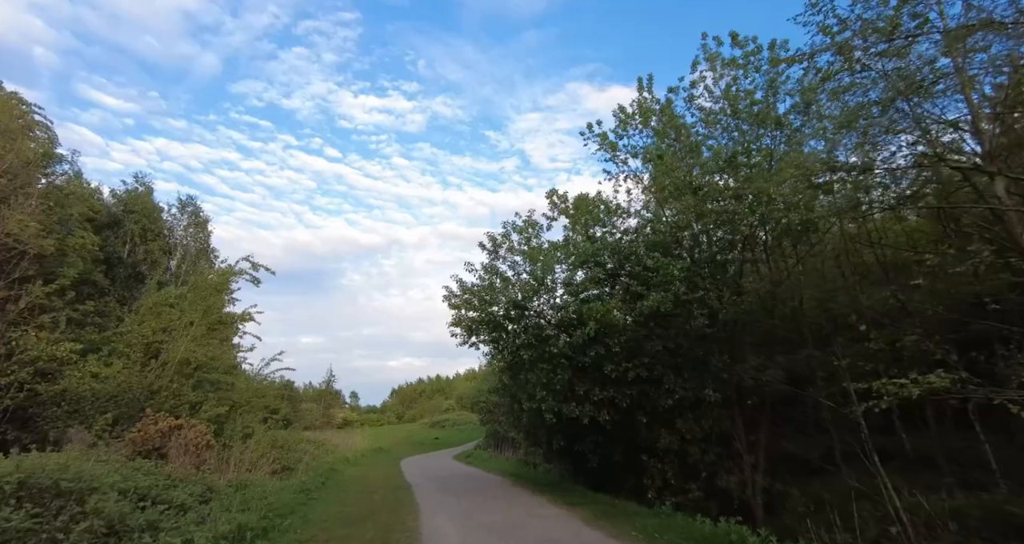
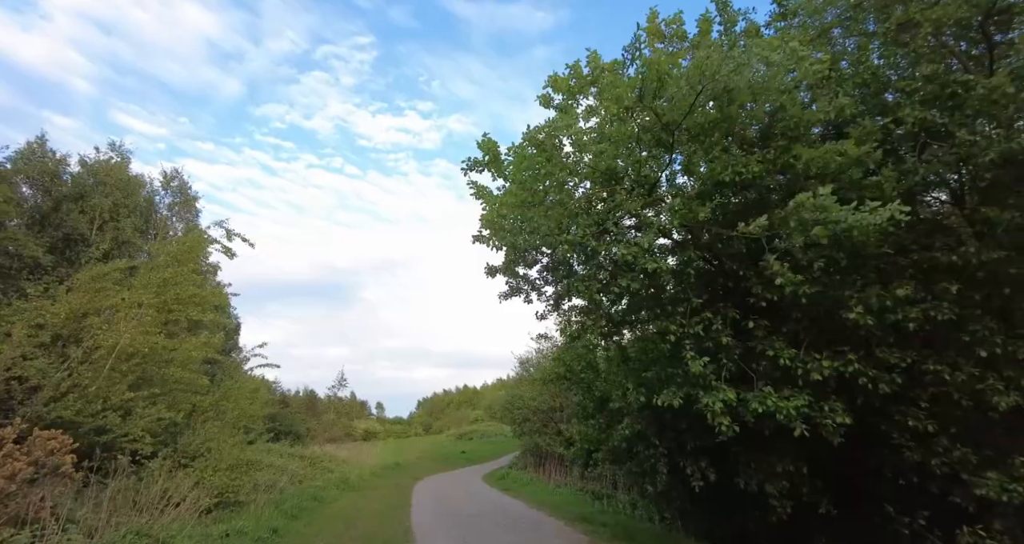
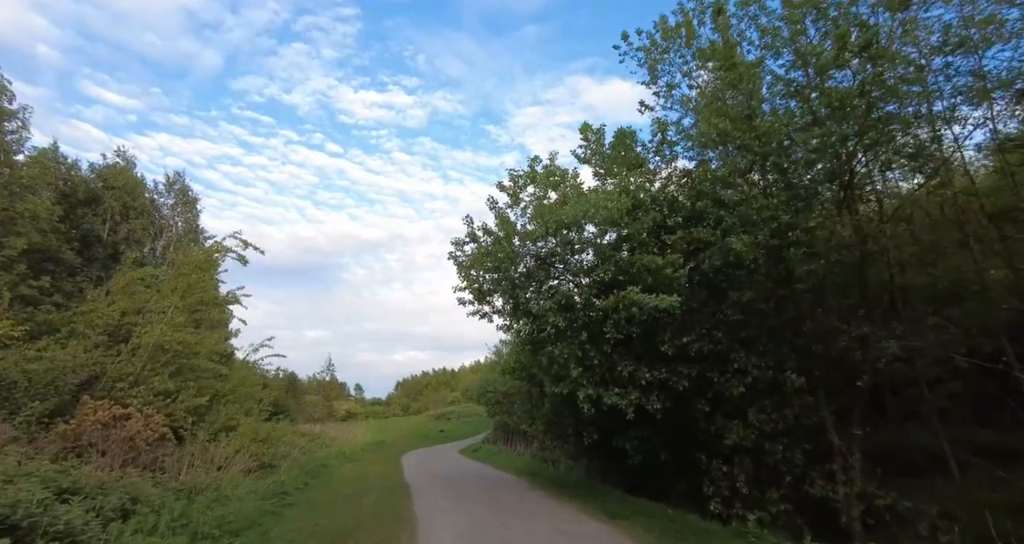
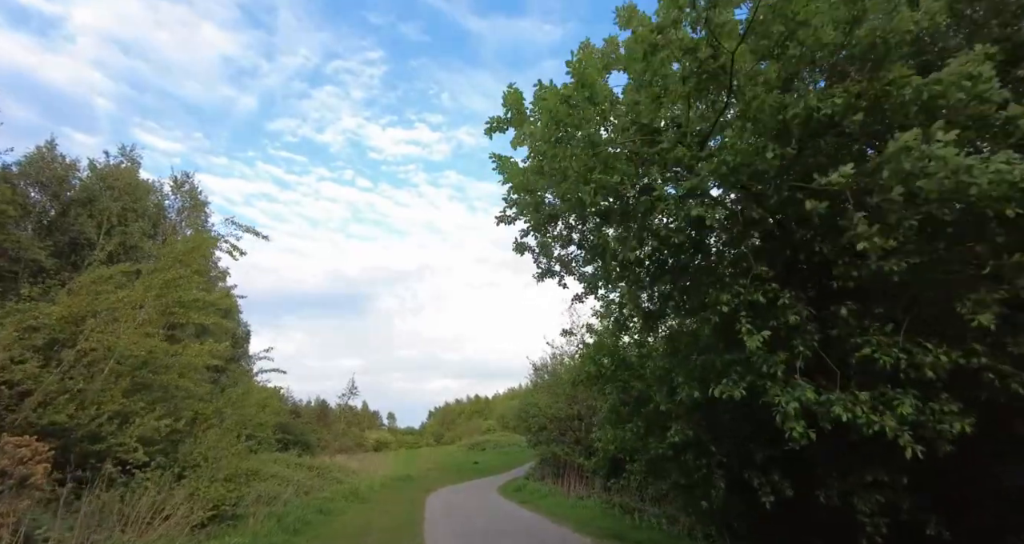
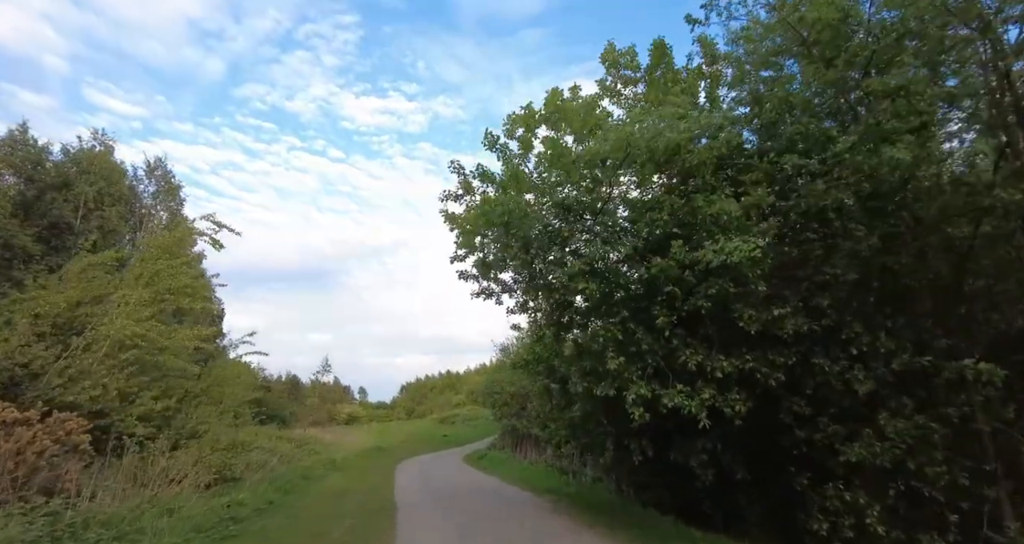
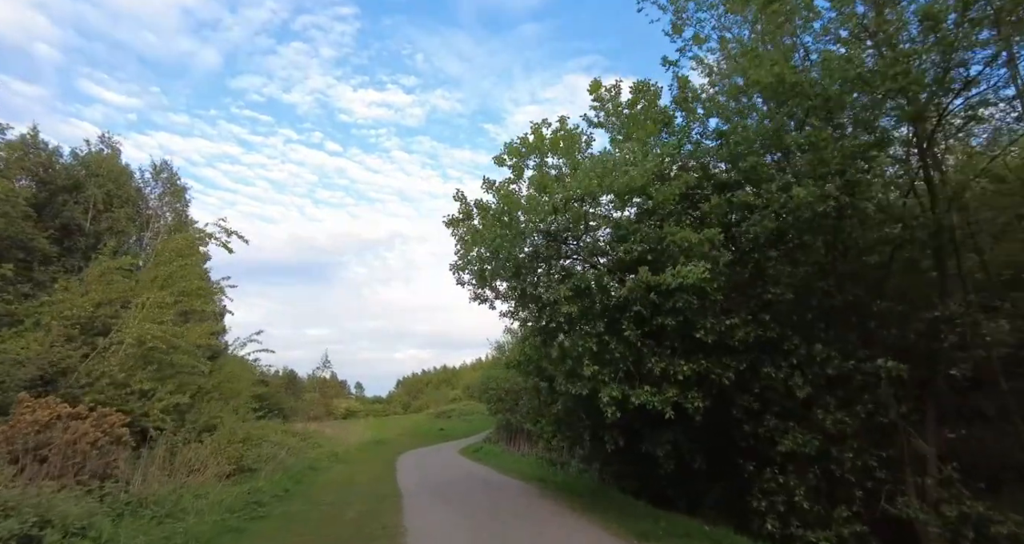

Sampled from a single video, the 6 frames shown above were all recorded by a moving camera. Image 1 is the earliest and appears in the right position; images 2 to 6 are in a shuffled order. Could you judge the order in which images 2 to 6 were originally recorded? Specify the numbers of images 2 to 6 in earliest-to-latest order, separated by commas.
3, 6, 5, 2, 4
